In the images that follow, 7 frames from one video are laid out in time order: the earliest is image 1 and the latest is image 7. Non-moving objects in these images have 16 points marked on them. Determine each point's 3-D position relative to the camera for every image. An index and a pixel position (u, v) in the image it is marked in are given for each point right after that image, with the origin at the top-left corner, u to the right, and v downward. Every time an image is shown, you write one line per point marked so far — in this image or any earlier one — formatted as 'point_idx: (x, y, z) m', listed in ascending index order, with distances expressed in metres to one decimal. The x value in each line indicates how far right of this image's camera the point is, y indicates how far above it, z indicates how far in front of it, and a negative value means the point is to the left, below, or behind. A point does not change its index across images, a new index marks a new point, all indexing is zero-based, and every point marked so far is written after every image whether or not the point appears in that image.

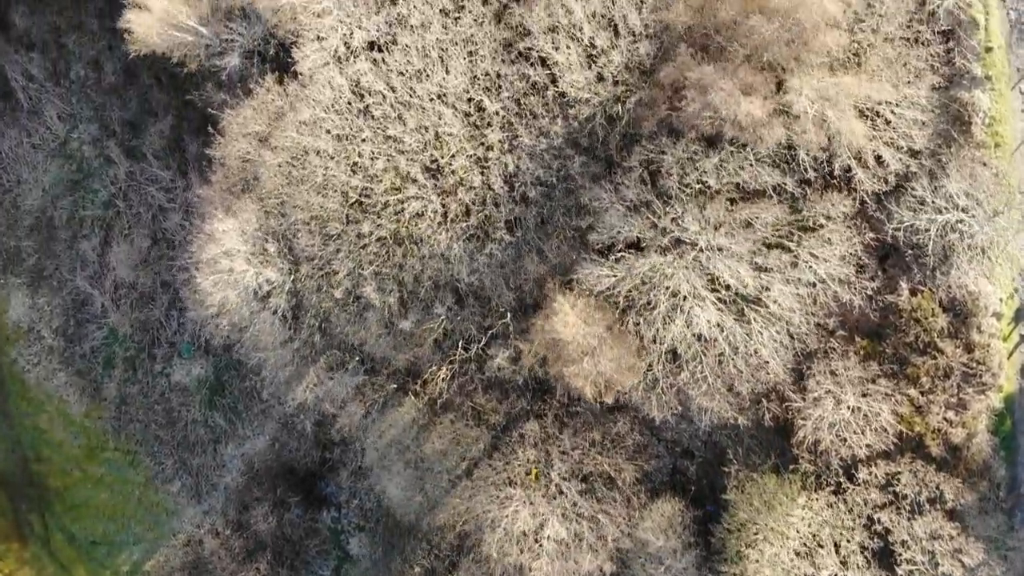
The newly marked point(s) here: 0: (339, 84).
0: (-2.4, +2.7, +20.1) m
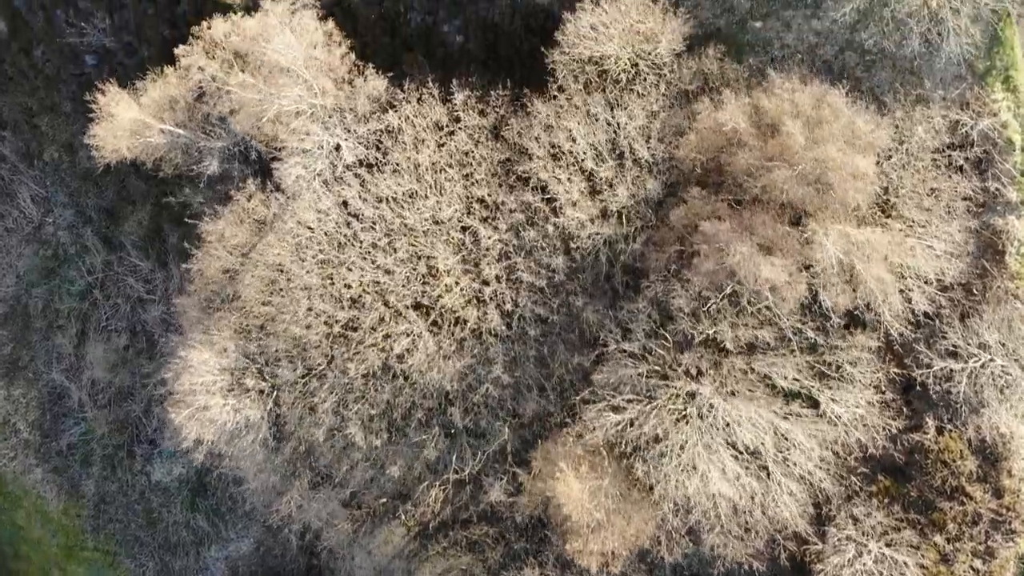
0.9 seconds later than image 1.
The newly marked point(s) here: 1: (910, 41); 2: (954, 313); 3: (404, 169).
0: (-2.5, +1.0, +18.7) m
1: (+4.9, +2.9, +17.7) m
2: (+5.2, -0.3, +17.1) m
3: (-1.4, +1.5, +18.5) m
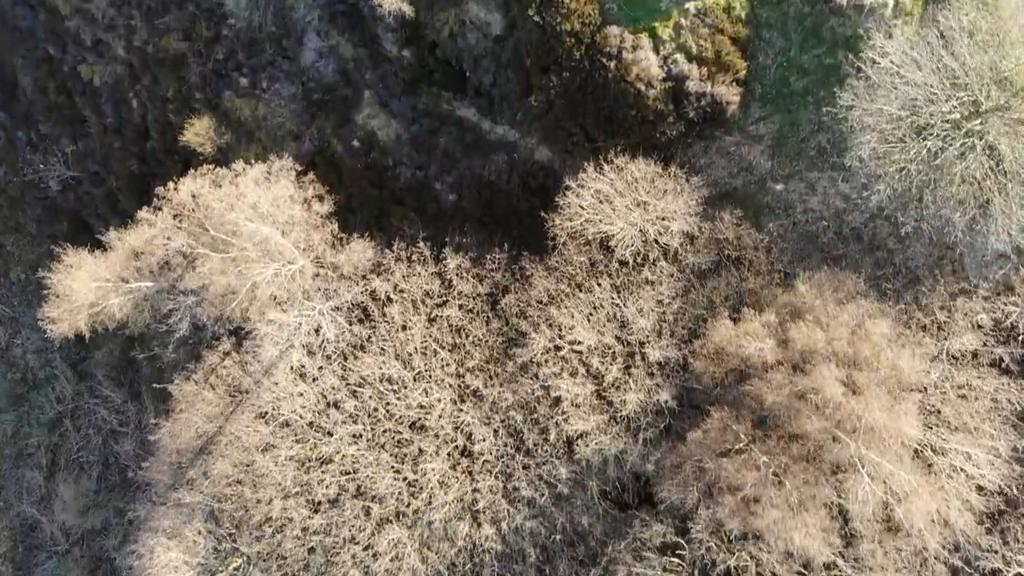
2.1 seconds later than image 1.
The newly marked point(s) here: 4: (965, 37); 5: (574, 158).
0: (-2.5, -1.2, +17.1) m
1: (+4.9, +0.7, +16.0) m
2: (+5.2, -2.6, +15.5) m
3: (-1.4, -0.7, +16.8) m
4: (+5.0, +2.6, +15.7) m
5: (+0.7, +1.6, +17.3) m
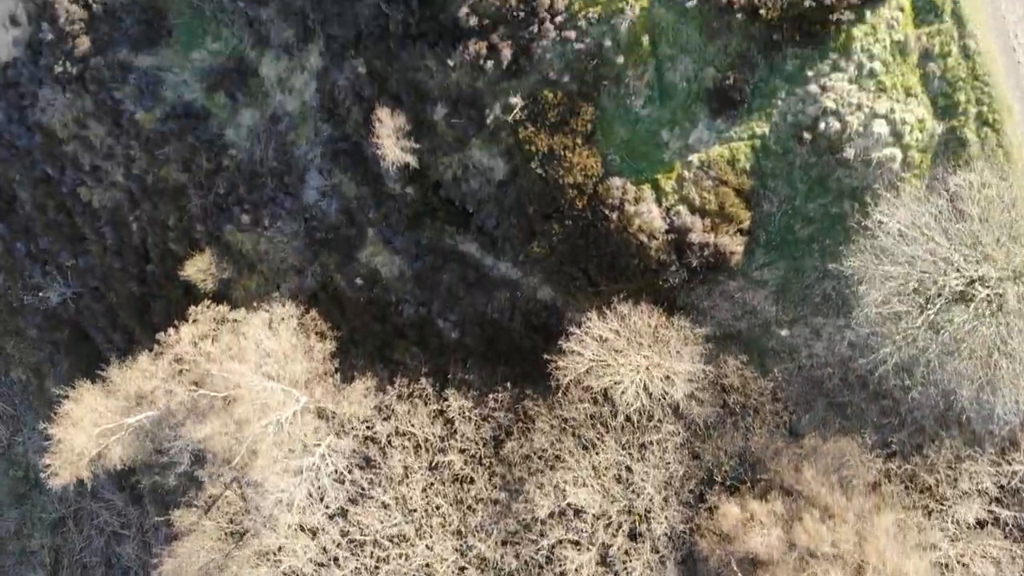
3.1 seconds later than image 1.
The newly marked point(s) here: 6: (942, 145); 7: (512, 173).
0: (-2.5, -2.9, +17.0) m
1: (+4.9, -1.0, +15.8) m
2: (+5.2, -4.3, +15.5) m
3: (-1.4, -2.5, +16.8) m
4: (+5.0, +0.8, +15.5) m
5: (+0.8, -0.1, +17.1) m
6: (+4.7, +1.6, +15.8) m
7: (0.0, +1.4, +16.8) m
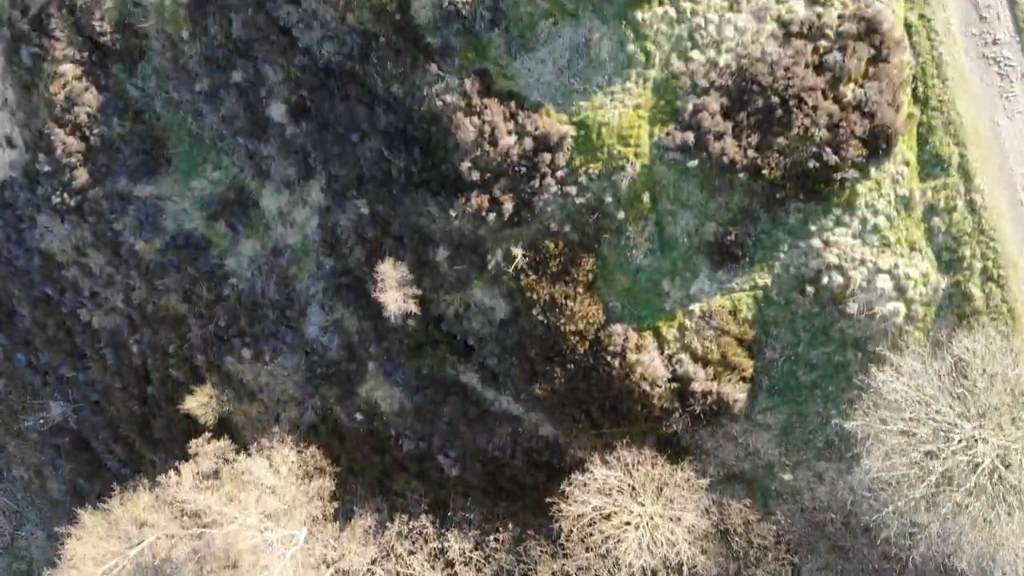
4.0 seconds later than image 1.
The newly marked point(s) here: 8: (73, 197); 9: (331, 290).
0: (-2.4, -4.6, +17.0) m
1: (+4.9, -2.7, +15.8) m
2: (+5.3, -6.0, +15.5) m
3: (-1.4, -4.1, +16.7) m
4: (+5.0, -0.8, +15.4) m
5: (+0.8, -1.8, +17.1) m
6: (+4.7, -0.1, +15.7) m
7: (0.0, -0.3, +16.7) m
8: (-5.5, +1.1, +18.1) m
9: (-2.2, 0.0, +17.6) m
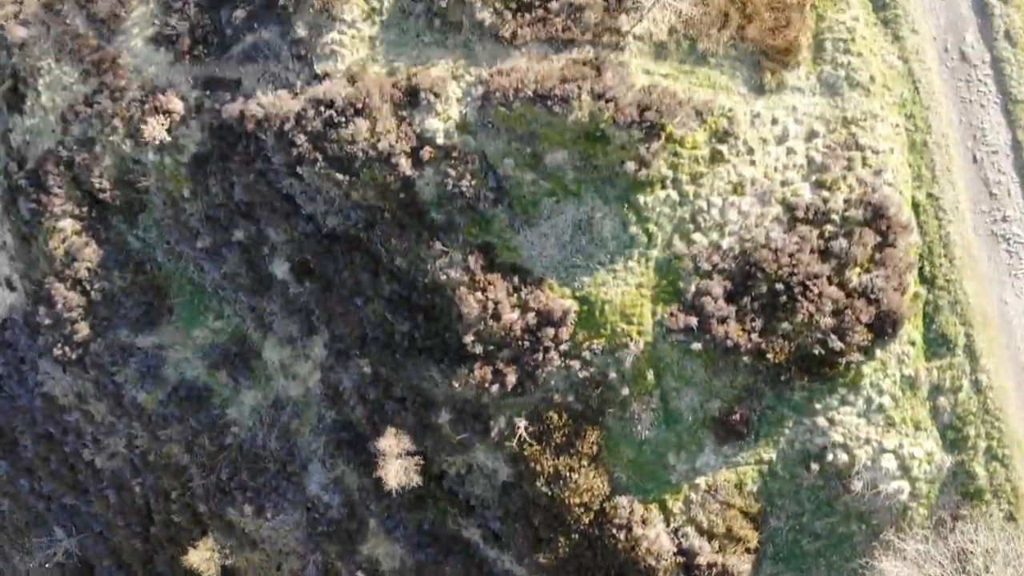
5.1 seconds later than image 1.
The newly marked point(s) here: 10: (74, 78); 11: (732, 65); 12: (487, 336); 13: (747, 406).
0: (-2.4, -6.5, +17.1) m
1: (+5.0, -4.6, +15.8) m
2: (+5.3, -7.9, +15.5) m
3: (-1.3, -6.0, +16.8) m
4: (+5.0, -2.8, +15.4) m
5: (+0.8, -3.7, +17.0) m
6: (+4.8, -2.1, +15.6) m
7: (0.0, -2.2, +16.6) m
8: (-5.5, -0.7, +18.0) m
9: (-2.2, -1.9, +17.6) m
10: (-5.3, +2.5, +17.4) m
11: (+2.3, +2.4, +15.4) m
12: (-0.3, -0.5, +15.9) m
13: (+2.6, -1.3, +15.6) m
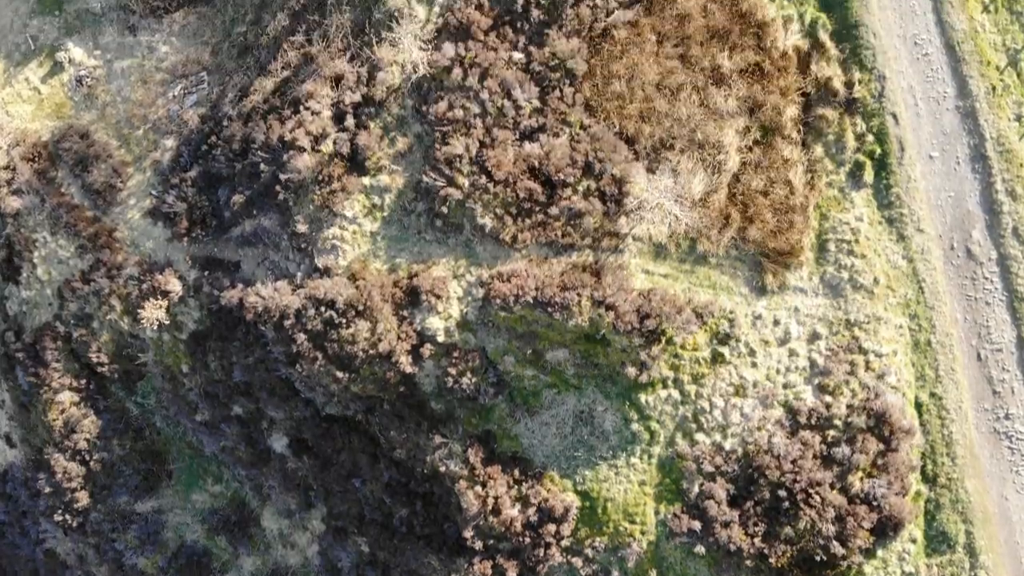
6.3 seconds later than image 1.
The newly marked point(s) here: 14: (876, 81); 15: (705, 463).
0: (-2.4, -8.6, +17.1) m
1: (+5.0, -6.8, +15.8) m
2: (+5.3, -10.1, +15.7) m
3: (-1.3, -8.1, +16.9) m
4: (+5.0, -4.9, +15.4) m
5: (+0.8, -5.8, +17.1) m
6: (+4.8, -4.2, +15.7) m
7: (+0.1, -4.3, +16.6) m
8: (-5.5, -2.8, +18.0) m
9: (-2.2, -4.0, +17.5) m
10: (-5.3, +0.4, +17.3) m
11: (+2.3, +0.2, +15.3) m
12: (-0.3, -2.7, +15.8) m
13: (+2.6, -3.4, +15.6) m
14: (+3.9, +2.2, +15.2) m
15: (+2.0, -1.8, +15.1) m
